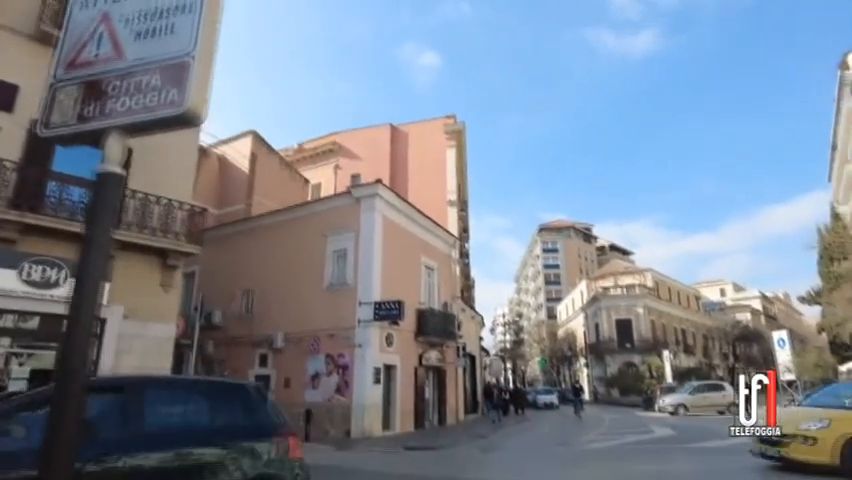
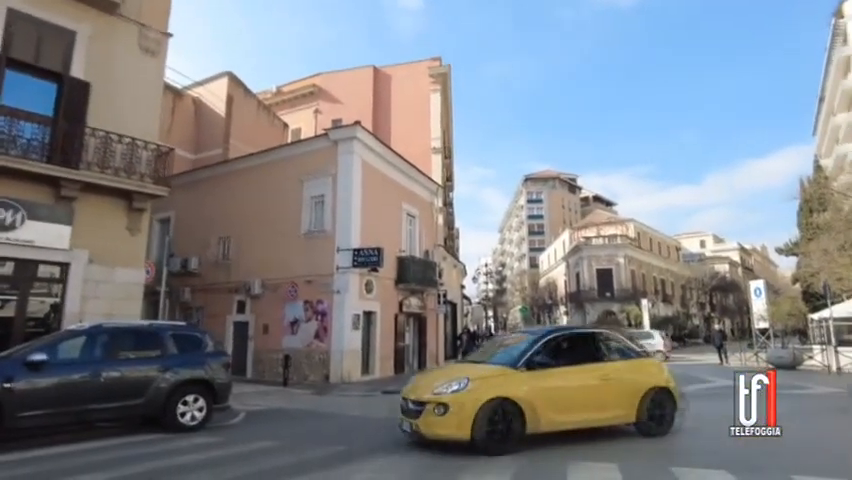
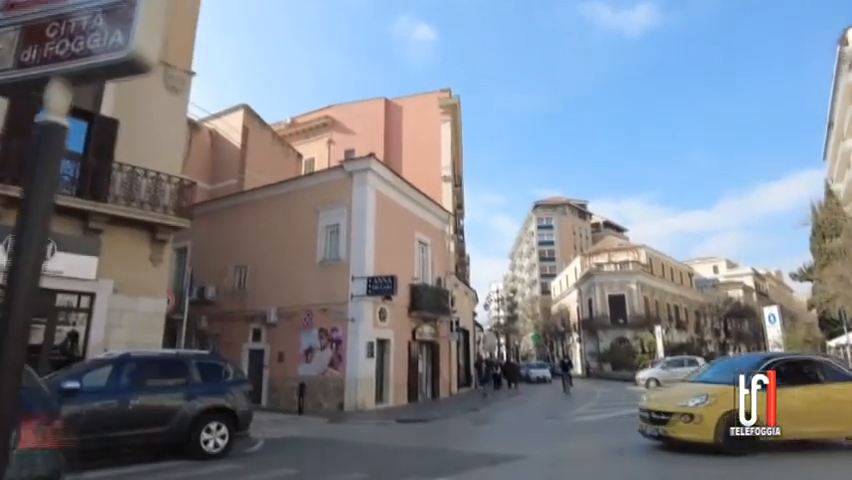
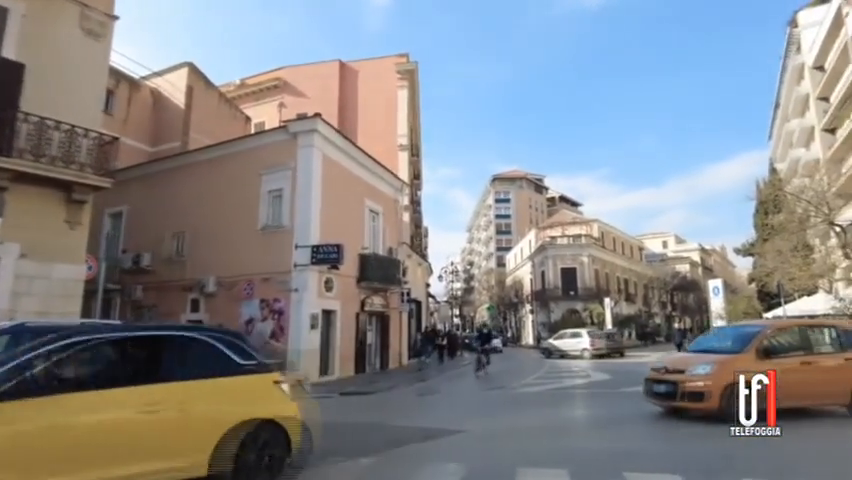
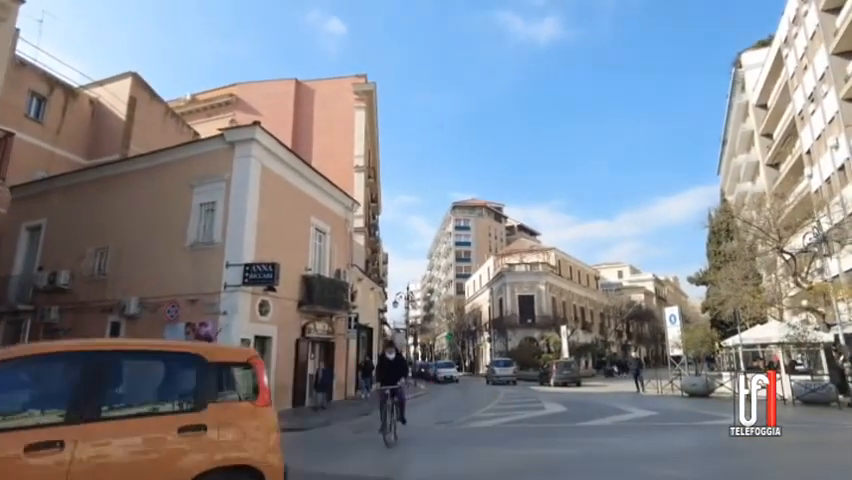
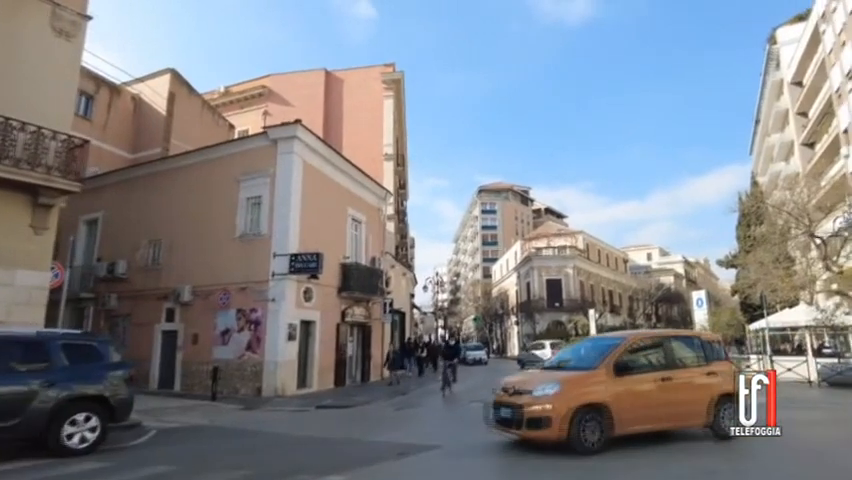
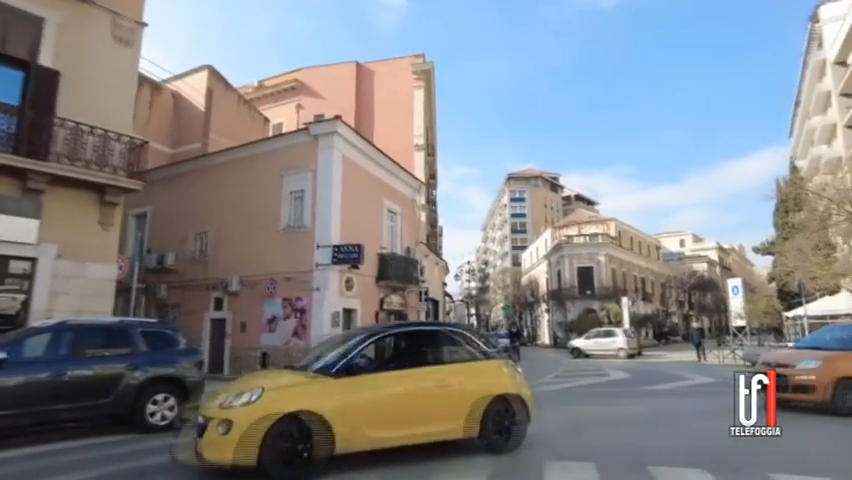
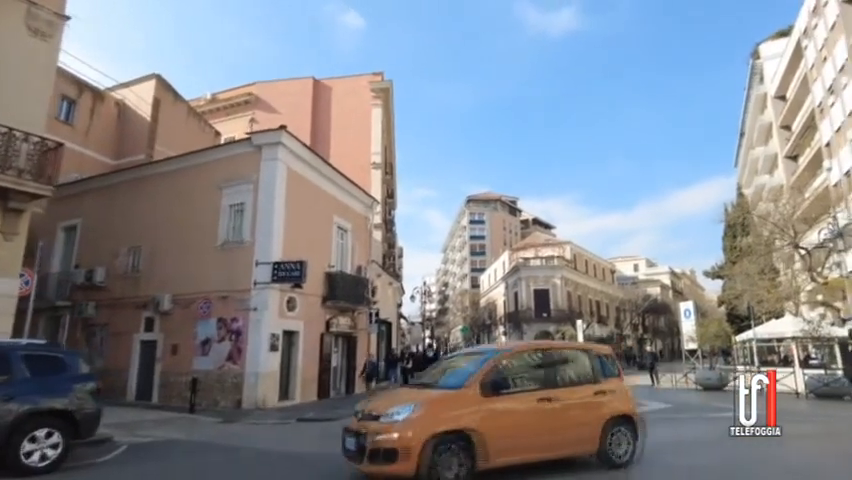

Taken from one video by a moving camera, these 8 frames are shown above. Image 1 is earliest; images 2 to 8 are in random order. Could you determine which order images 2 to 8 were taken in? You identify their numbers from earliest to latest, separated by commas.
3, 2, 7, 4, 6, 8, 5
